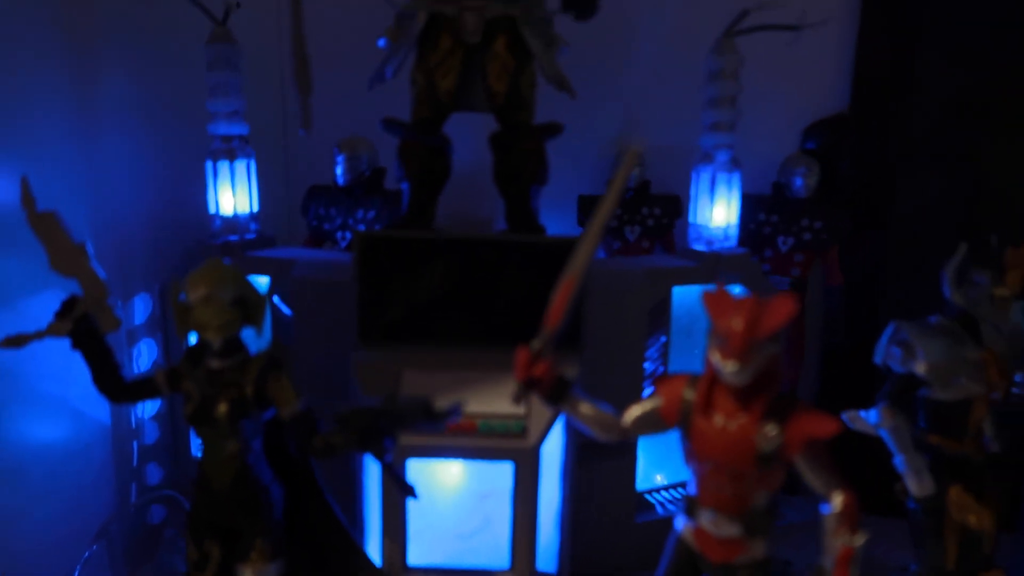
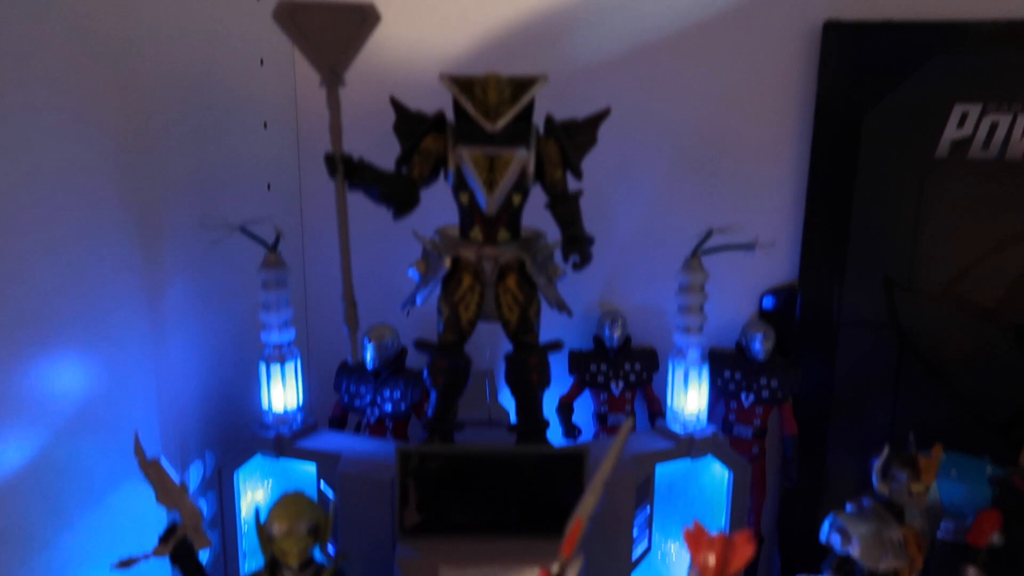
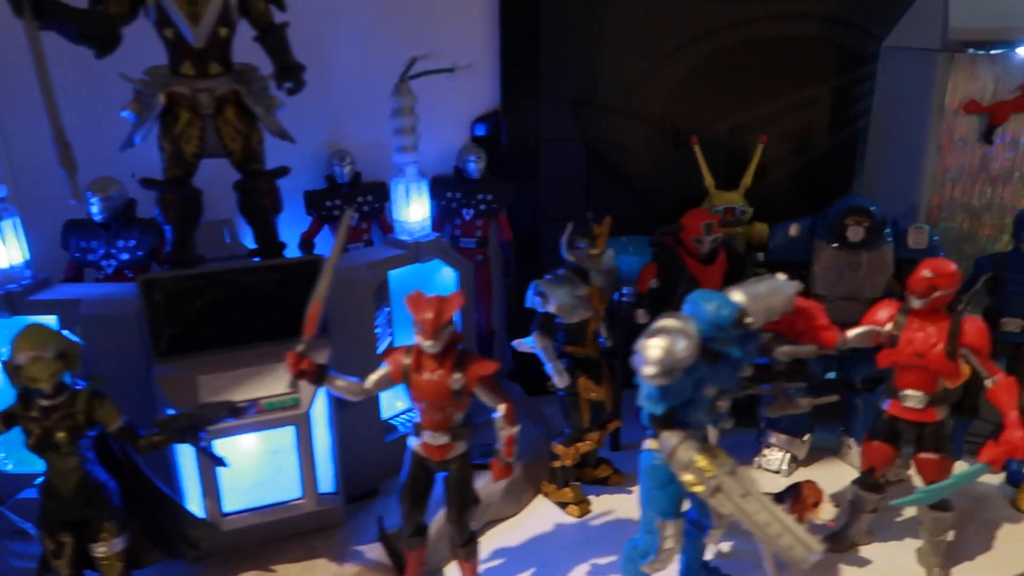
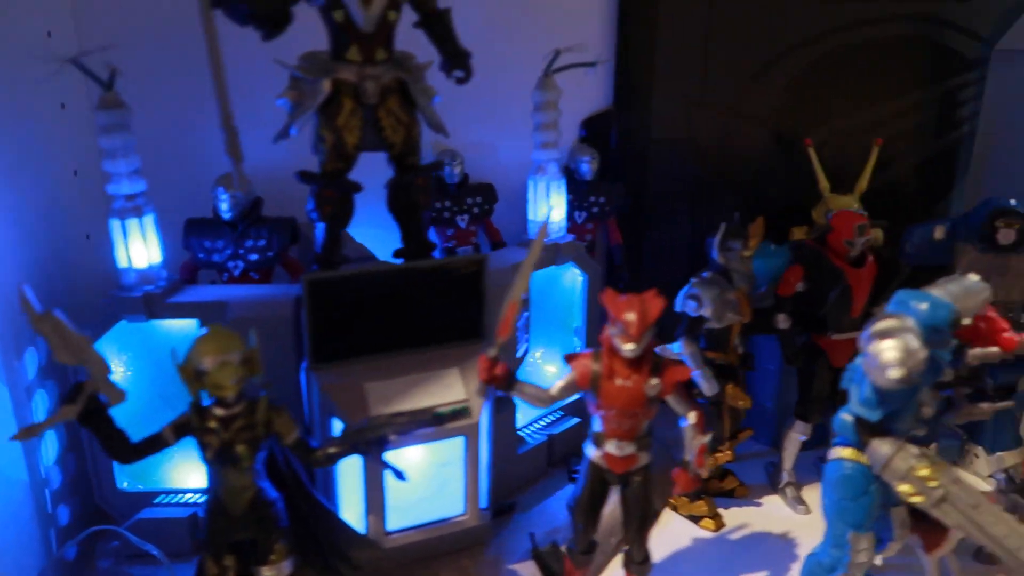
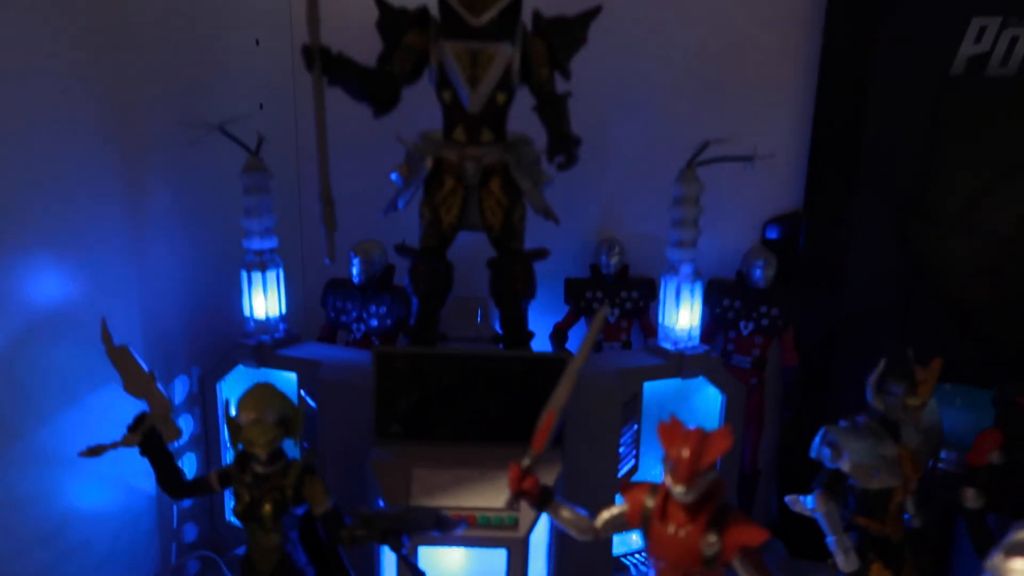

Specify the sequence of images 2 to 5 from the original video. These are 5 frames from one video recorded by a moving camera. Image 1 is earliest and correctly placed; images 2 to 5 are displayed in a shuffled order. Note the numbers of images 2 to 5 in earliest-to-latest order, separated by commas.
5, 2, 4, 3
